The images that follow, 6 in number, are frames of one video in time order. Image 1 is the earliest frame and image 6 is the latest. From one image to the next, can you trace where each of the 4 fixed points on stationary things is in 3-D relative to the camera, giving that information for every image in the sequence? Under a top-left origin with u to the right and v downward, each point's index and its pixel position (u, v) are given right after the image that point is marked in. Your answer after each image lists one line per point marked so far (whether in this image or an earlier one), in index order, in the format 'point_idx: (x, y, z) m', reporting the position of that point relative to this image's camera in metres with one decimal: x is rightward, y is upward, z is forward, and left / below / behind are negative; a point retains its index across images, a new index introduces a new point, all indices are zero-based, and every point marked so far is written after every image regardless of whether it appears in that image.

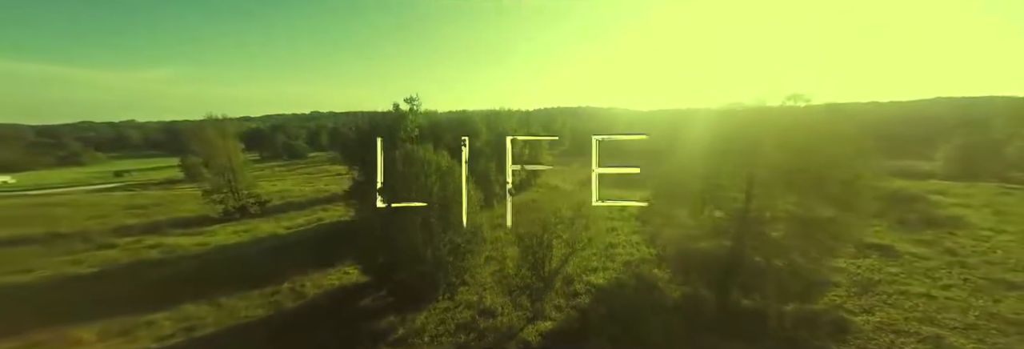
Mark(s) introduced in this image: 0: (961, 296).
0: (+11.4, -3.2, +9.9) m
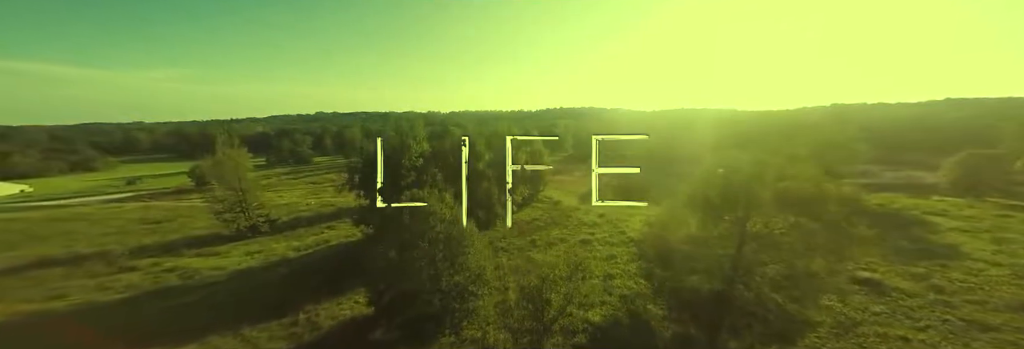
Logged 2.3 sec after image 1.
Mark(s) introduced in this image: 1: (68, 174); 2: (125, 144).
0: (+11.3, -4.1, +10.3) m
1: (-12.7, -0.2, +11.0) m
2: (-11.9, +1.0, +12.0) m
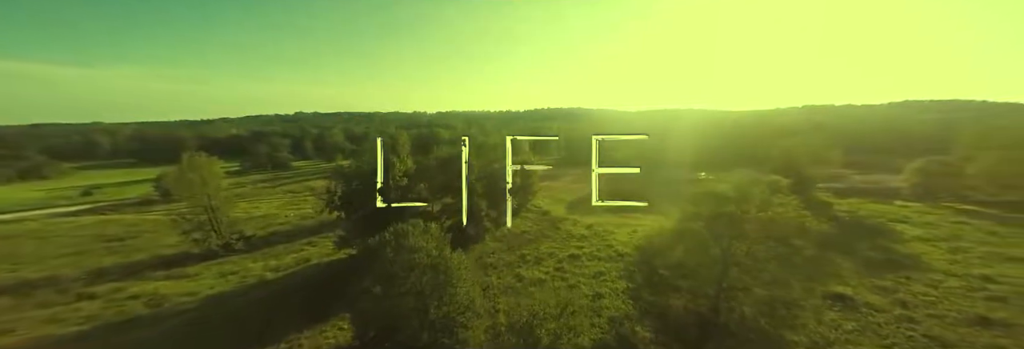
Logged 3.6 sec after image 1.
0: (+10.8, -4.5, +10.8) m
1: (-13.1, -0.1, +10.3) m
2: (-12.3, +1.0, +11.2) m
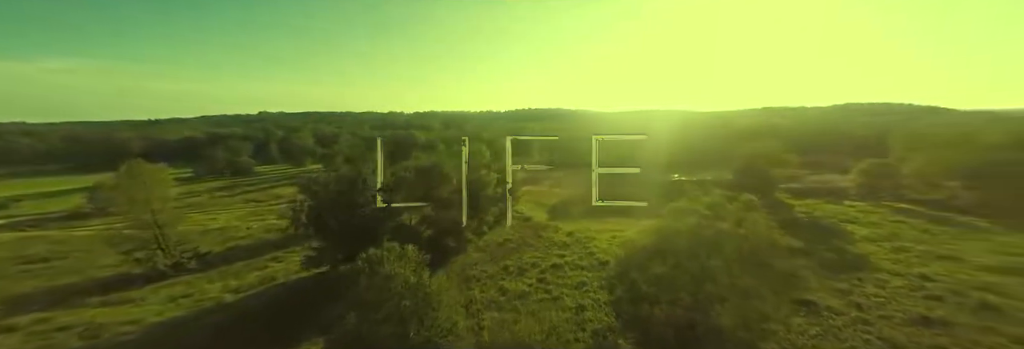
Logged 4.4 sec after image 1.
0: (+10.1, -4.8, +11.5) m
1: (-13.6, -0.2, +9.0) m
2: (-13.0, +0.9, +10.0) m
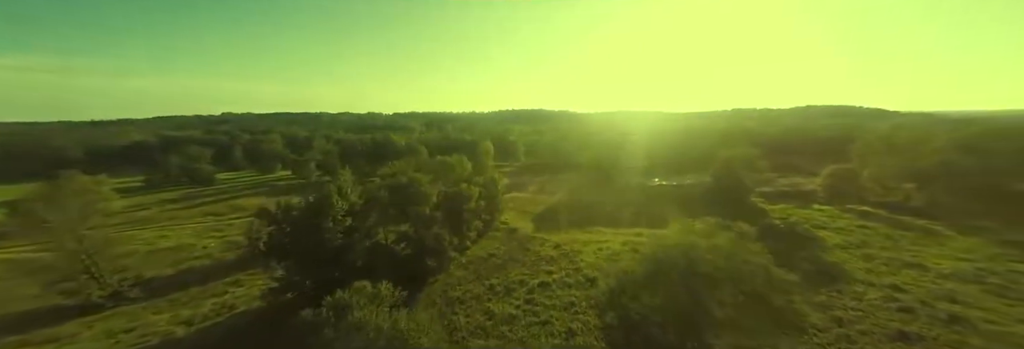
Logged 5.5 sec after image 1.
0: (+9.6, -5.1, +11.6) m
1: (-13.9, -0.2, +7.9) m
2: (-13.3, +0.9, +8.9) m
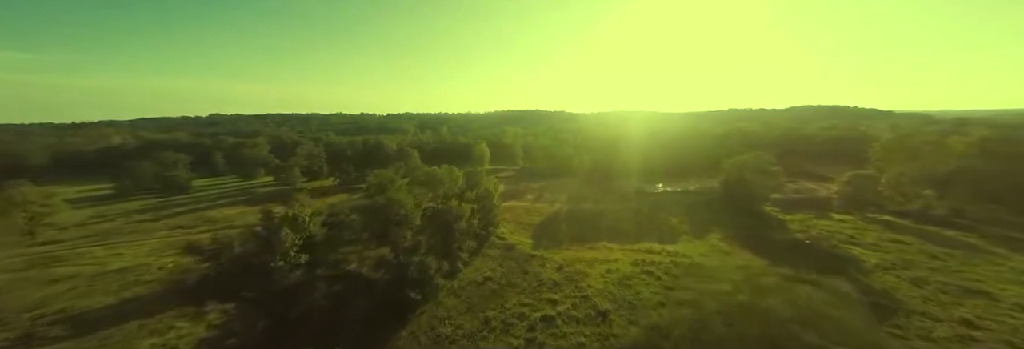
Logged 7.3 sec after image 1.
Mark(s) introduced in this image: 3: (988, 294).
0: (+9.8, -5.5, +10.2) m
1: (-13.8, -0.3, +7.6) m
2: (-13.1, +0.8, +8.6) m
3: (+22.7, -5.6, +18.7) m
